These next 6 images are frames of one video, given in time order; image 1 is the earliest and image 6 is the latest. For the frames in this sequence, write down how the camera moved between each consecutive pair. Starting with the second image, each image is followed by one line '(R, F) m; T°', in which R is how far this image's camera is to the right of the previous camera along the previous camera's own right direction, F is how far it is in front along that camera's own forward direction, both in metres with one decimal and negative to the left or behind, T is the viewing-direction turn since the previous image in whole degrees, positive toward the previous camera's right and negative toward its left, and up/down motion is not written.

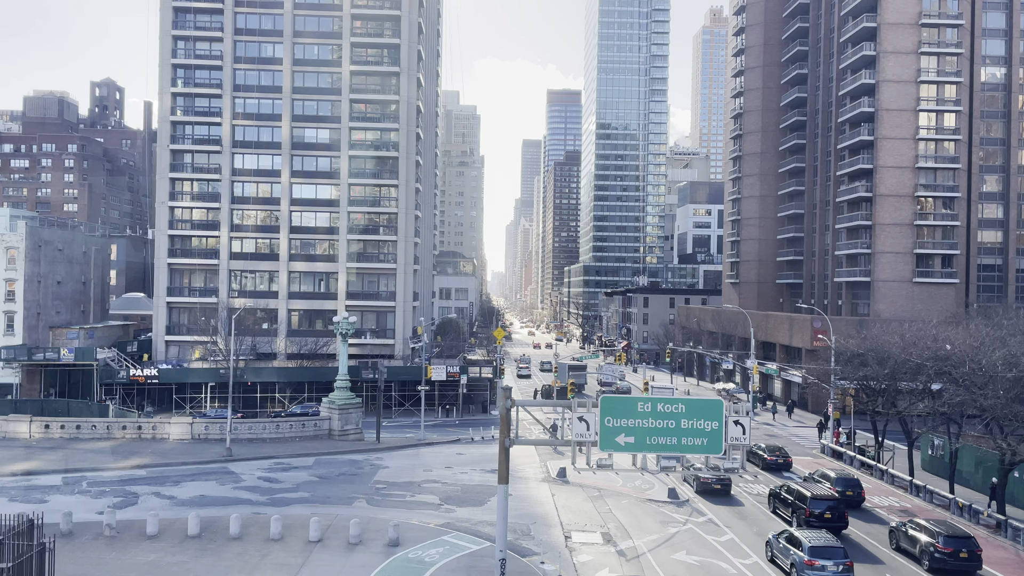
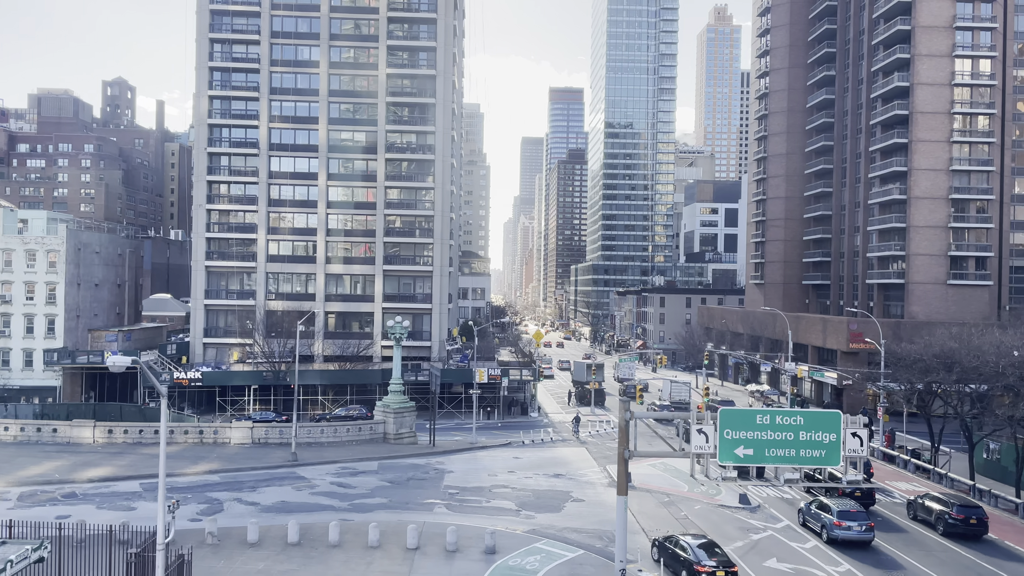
(-3.2, -0.3) m; 0°
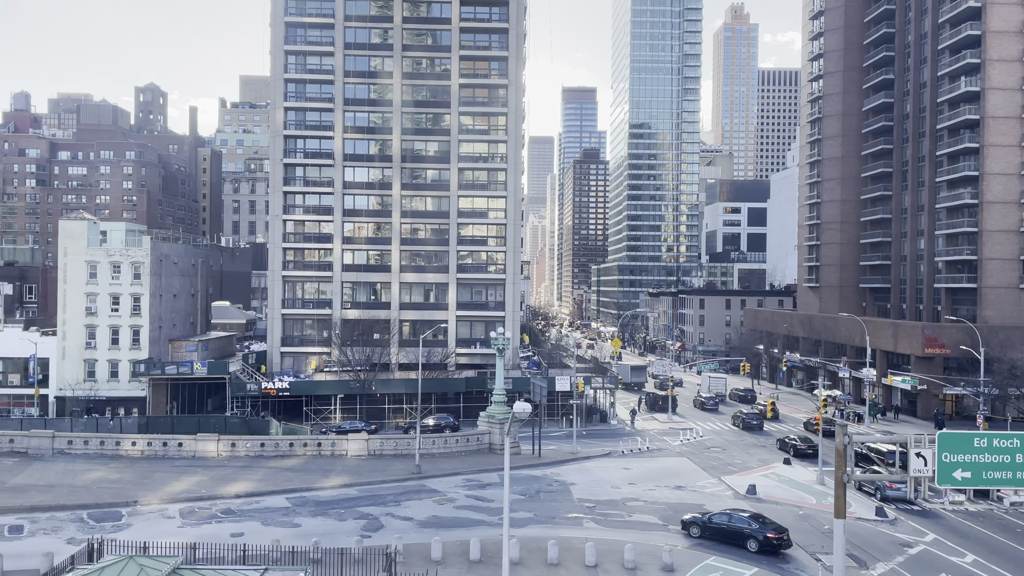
(-5.6, -0.5) m; -1°
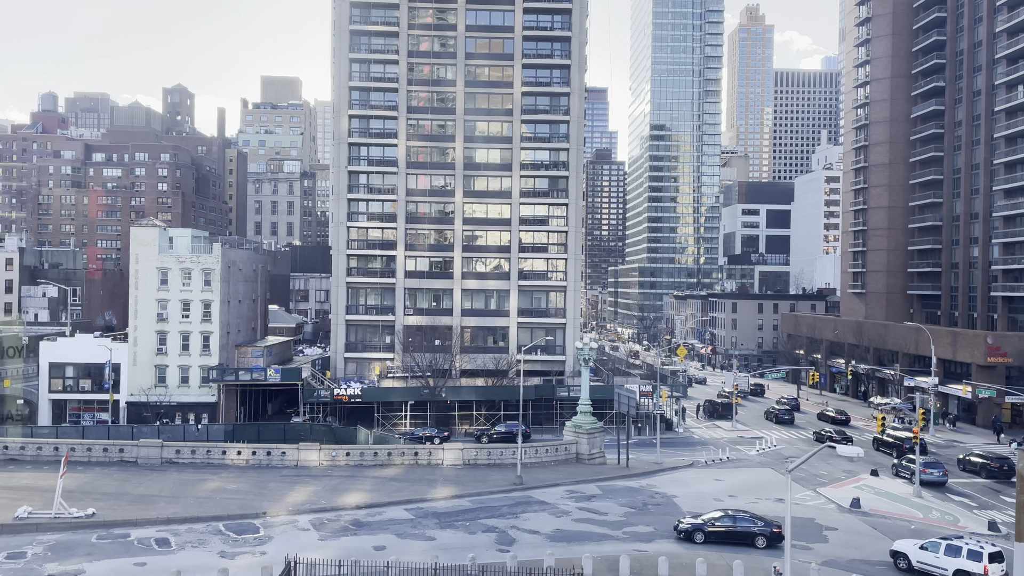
(-4.9, -0.4) m; 0°
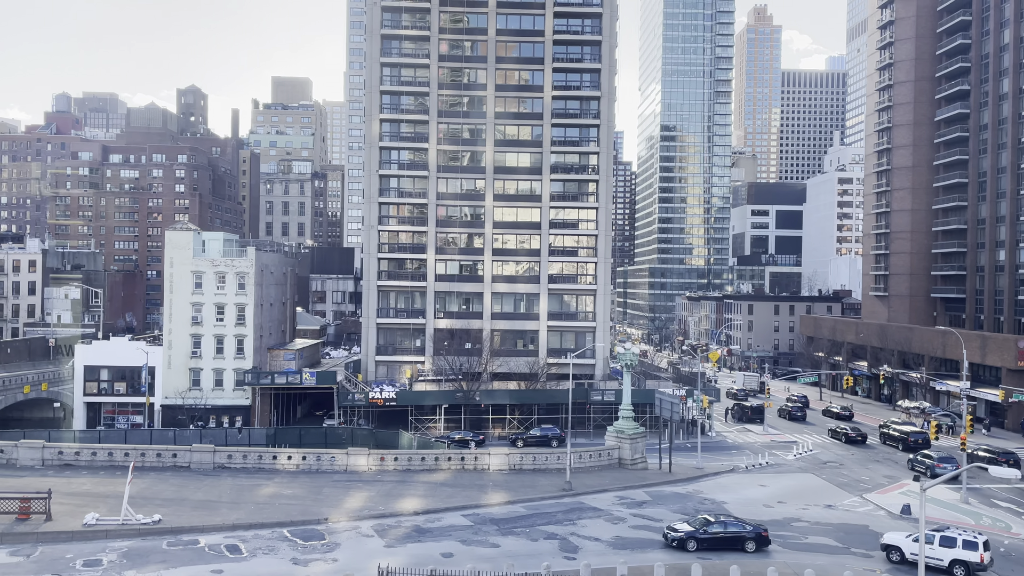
(-2.4, -0.2) m; 0°
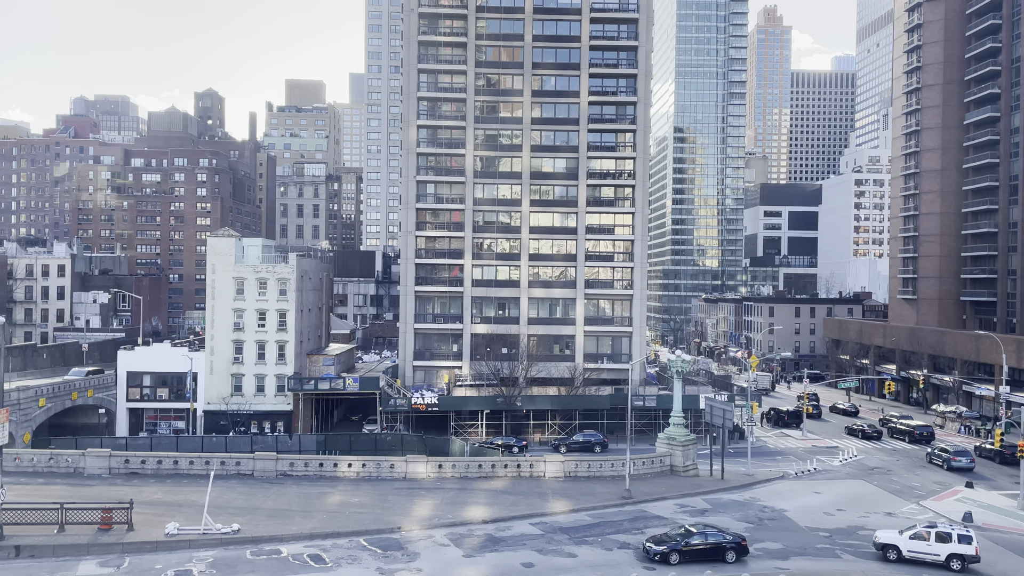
(-2.8, -0.2) m; 0°
